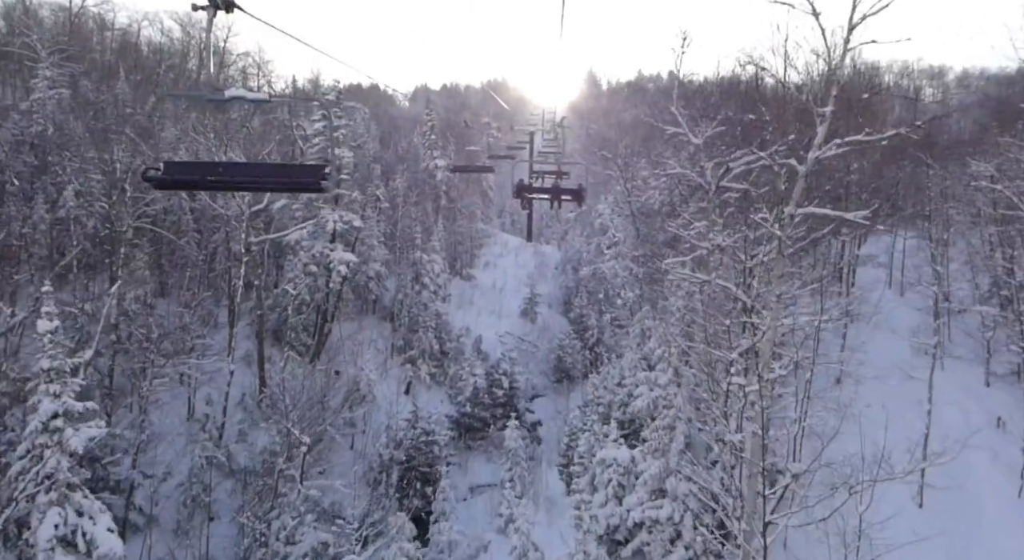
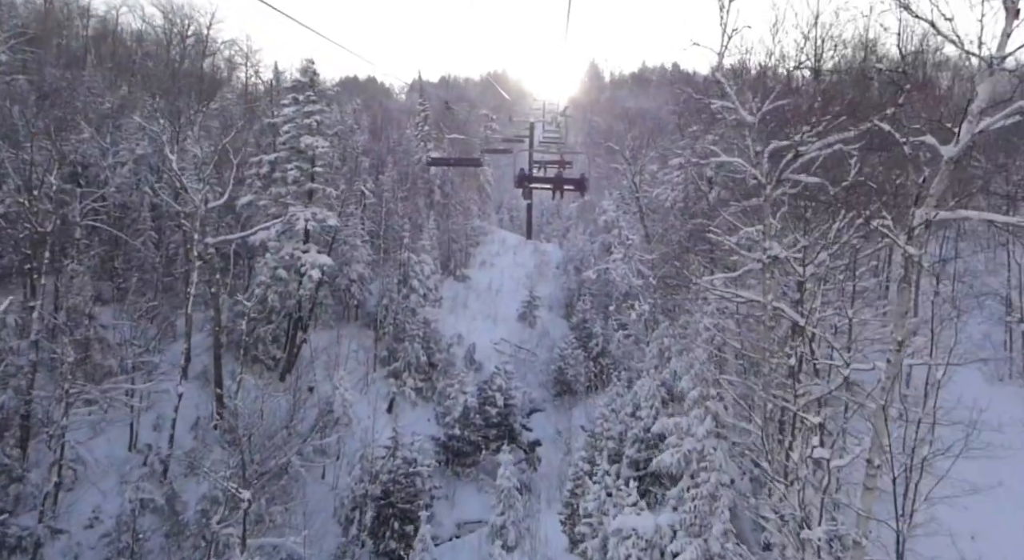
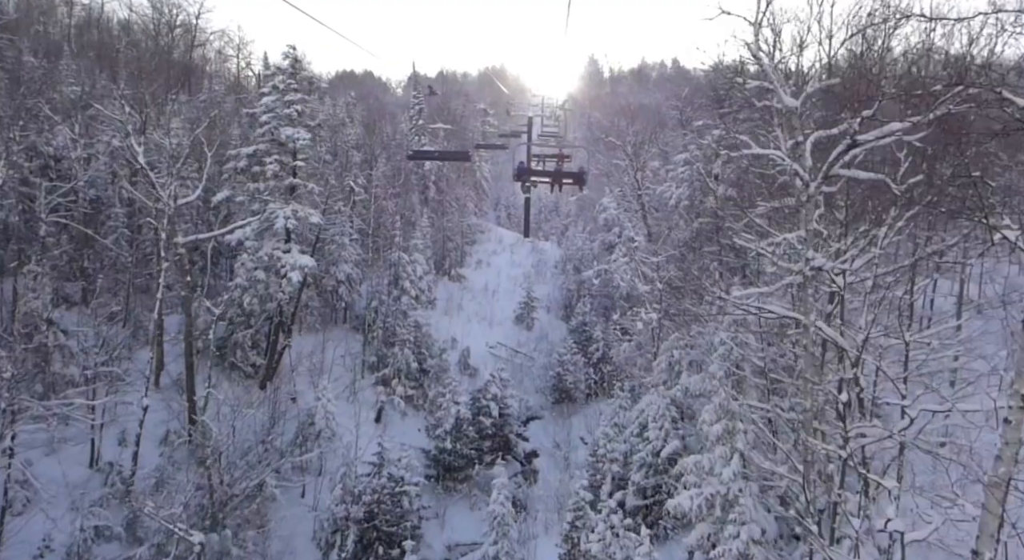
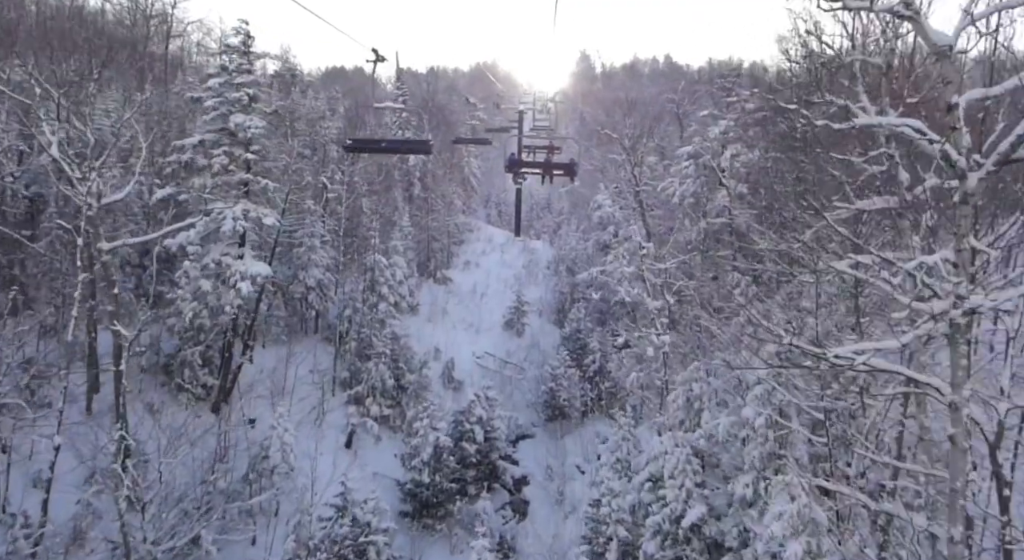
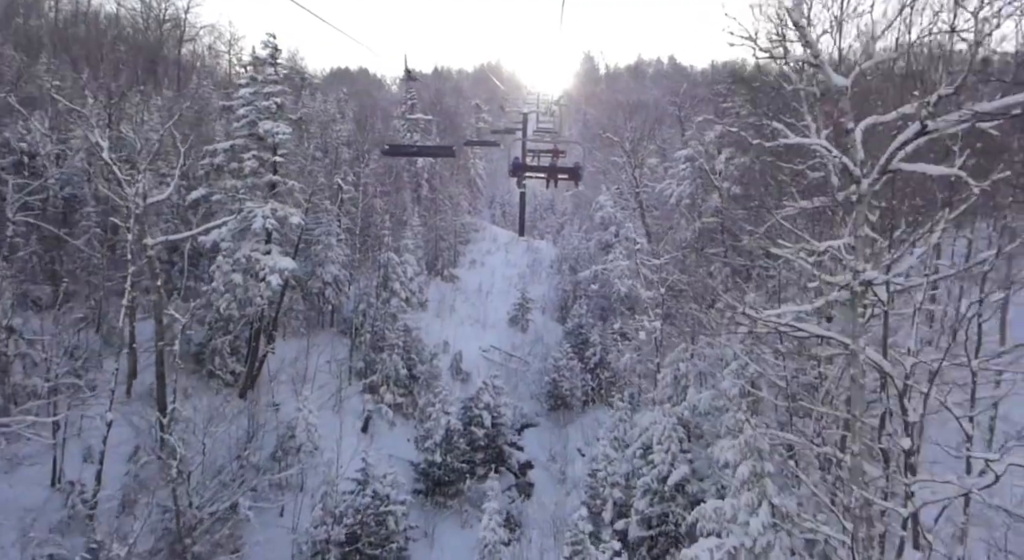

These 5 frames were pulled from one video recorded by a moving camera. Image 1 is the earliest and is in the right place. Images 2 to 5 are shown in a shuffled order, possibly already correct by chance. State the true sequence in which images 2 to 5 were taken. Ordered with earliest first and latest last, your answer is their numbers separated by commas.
2, 3, 5, 4
